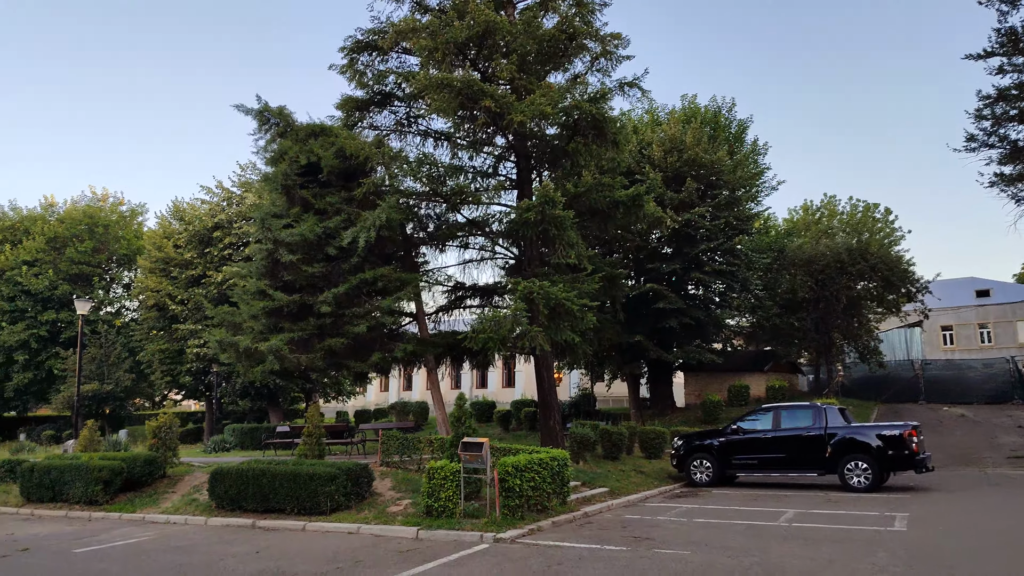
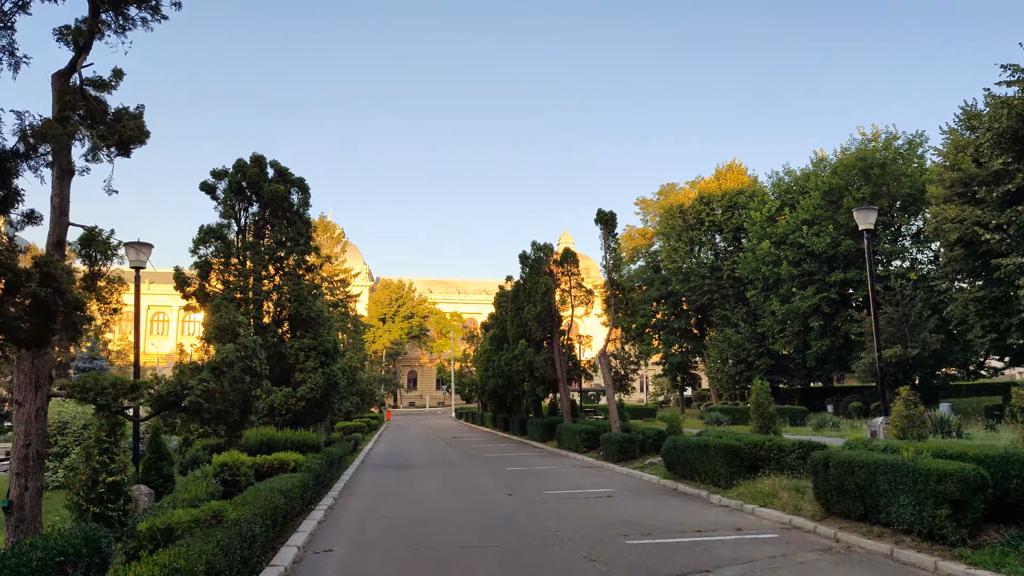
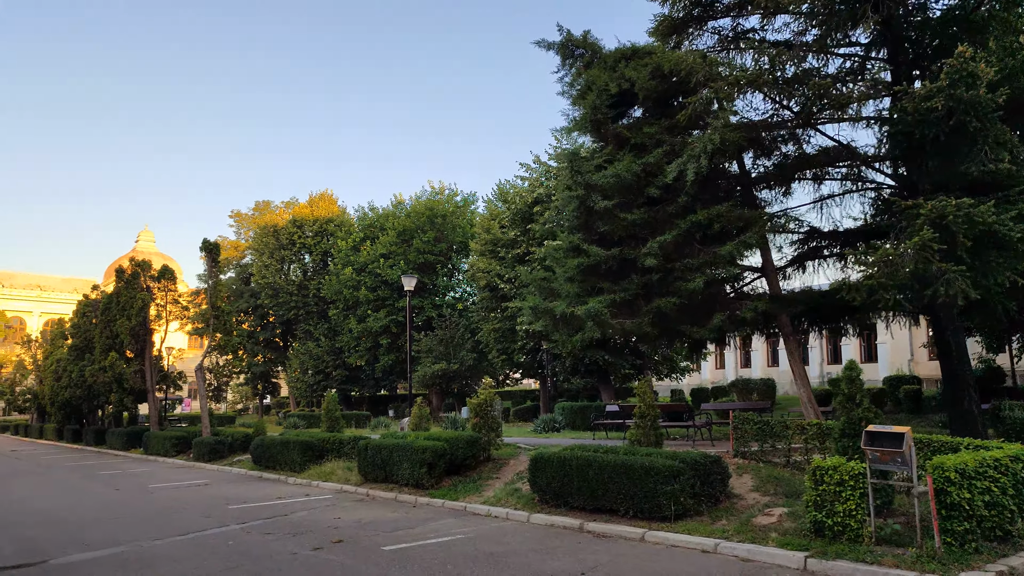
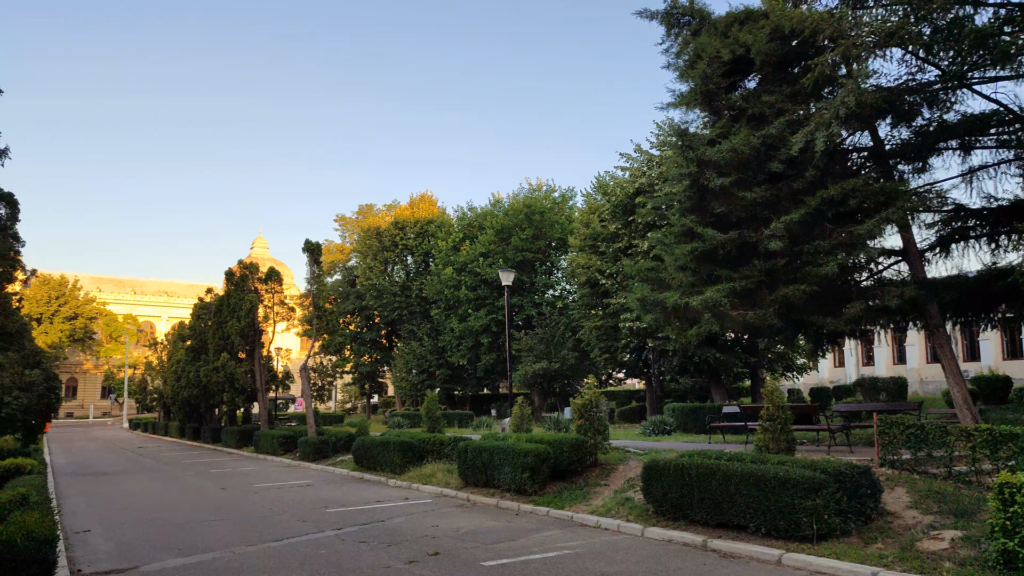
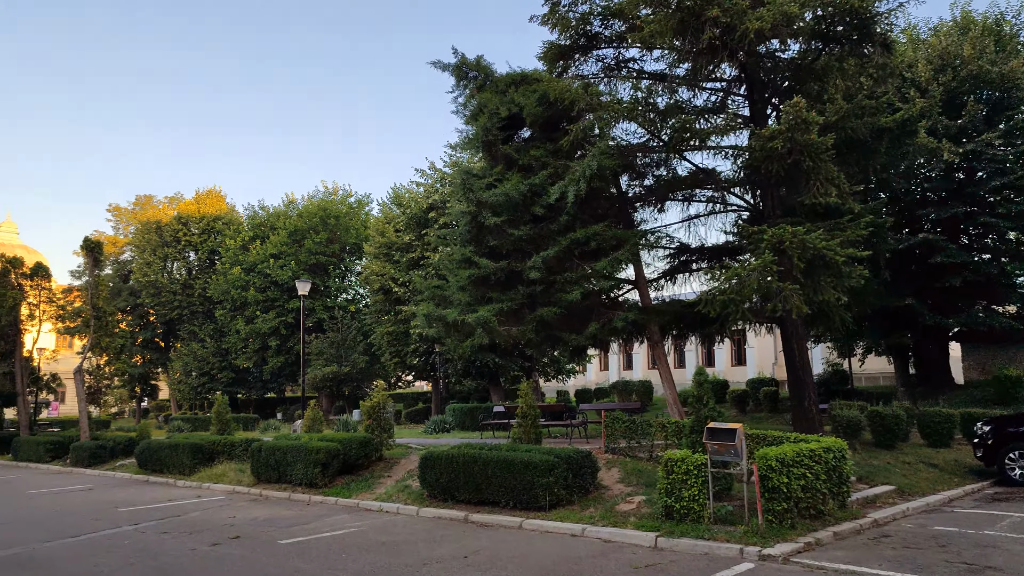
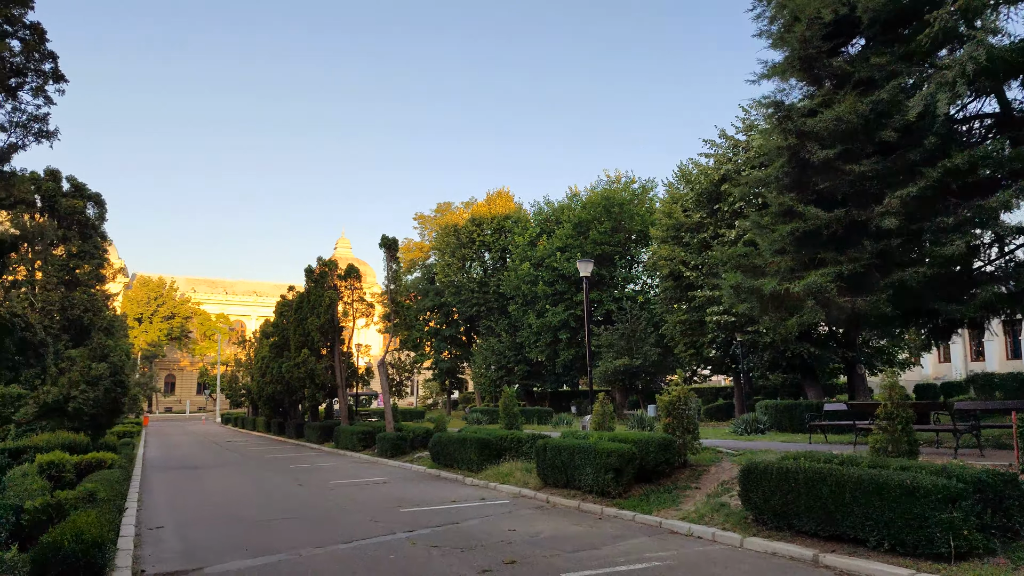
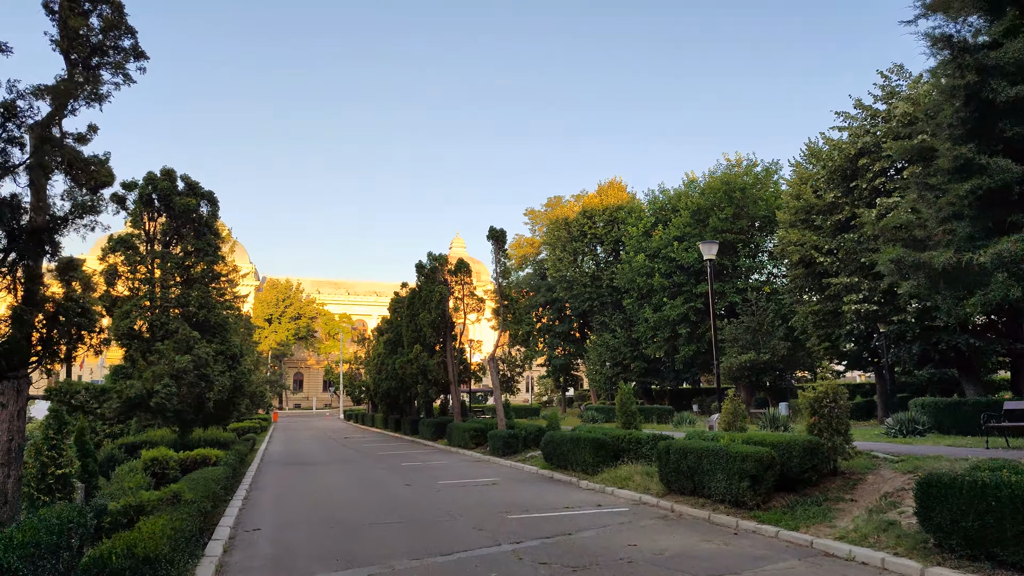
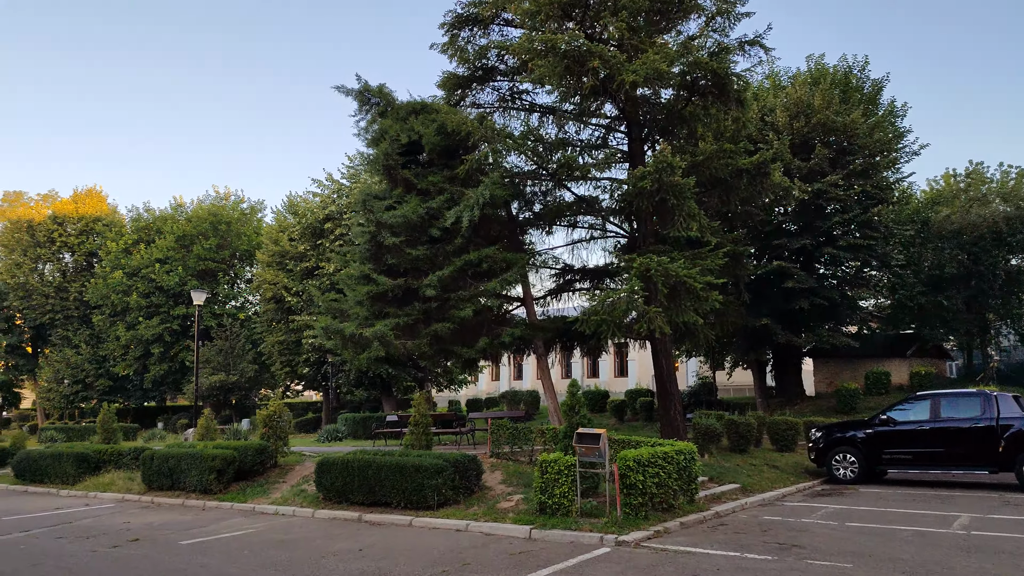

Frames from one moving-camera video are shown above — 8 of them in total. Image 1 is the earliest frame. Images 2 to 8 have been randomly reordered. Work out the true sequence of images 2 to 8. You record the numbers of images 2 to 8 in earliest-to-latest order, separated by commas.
8, 5, 3, 4, 6, 7, 2
